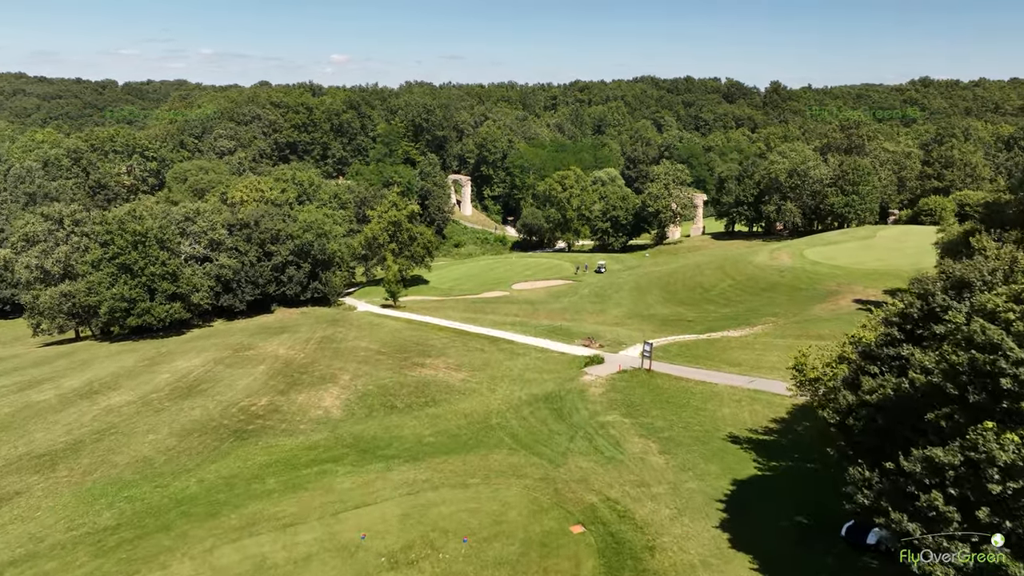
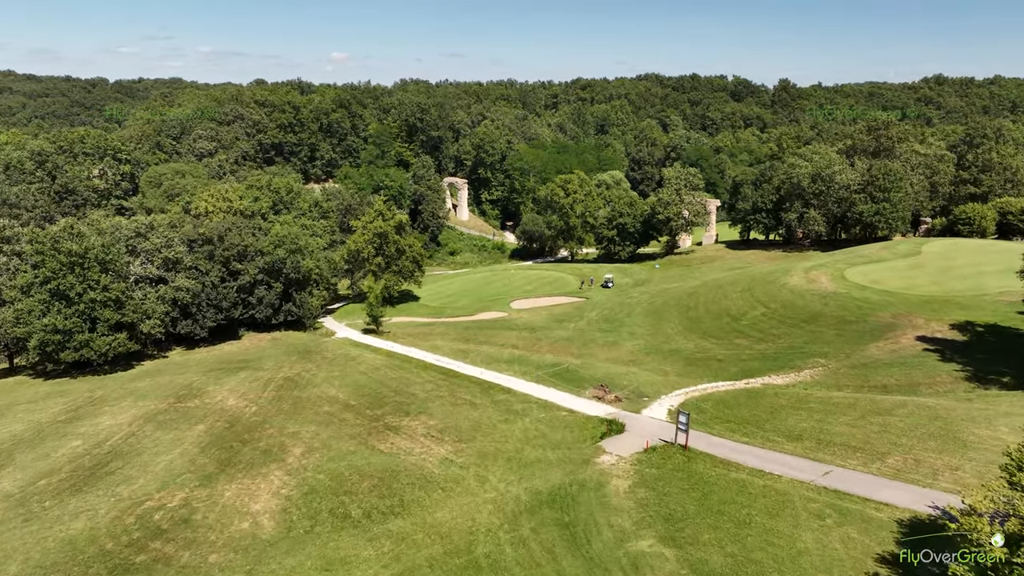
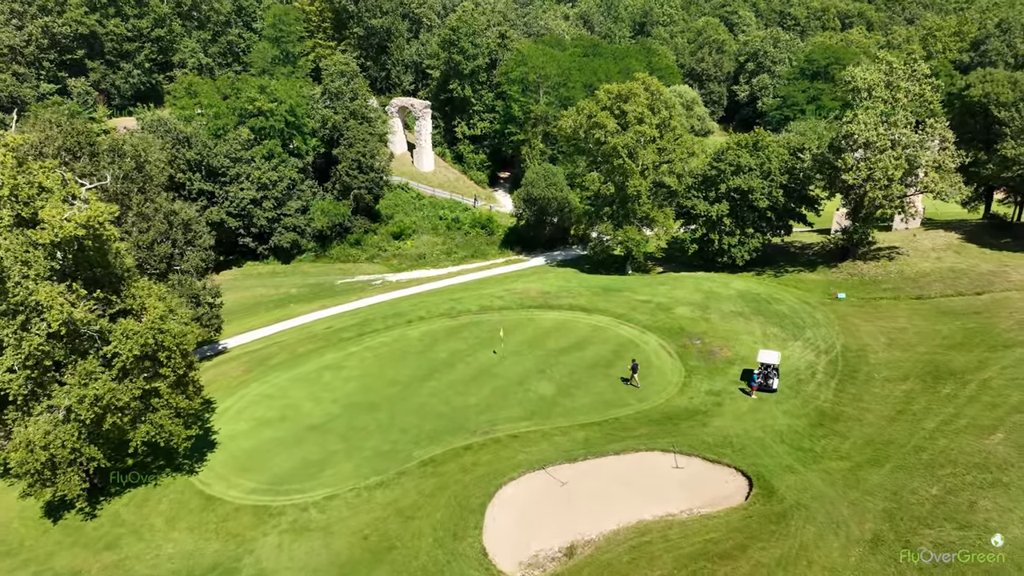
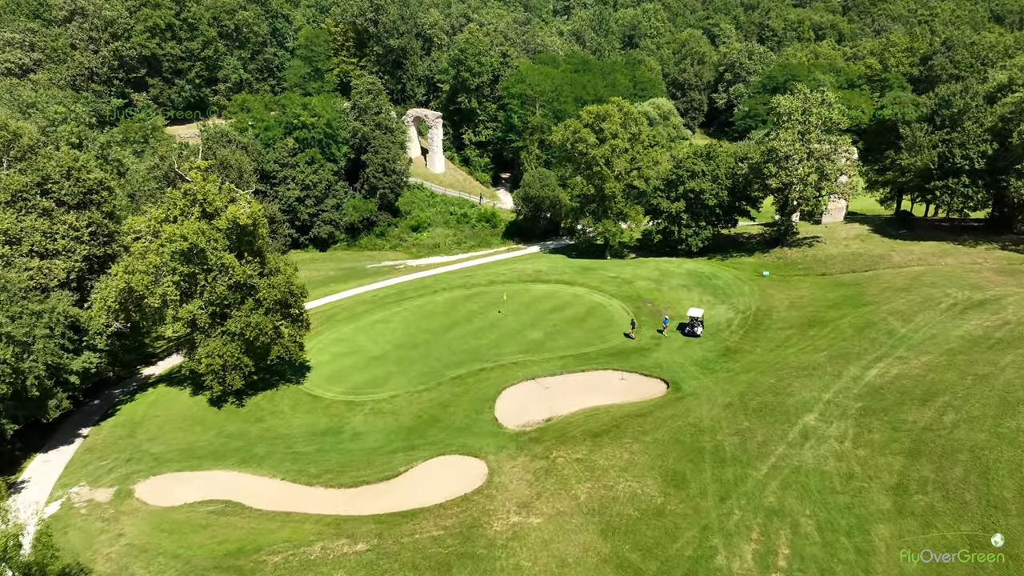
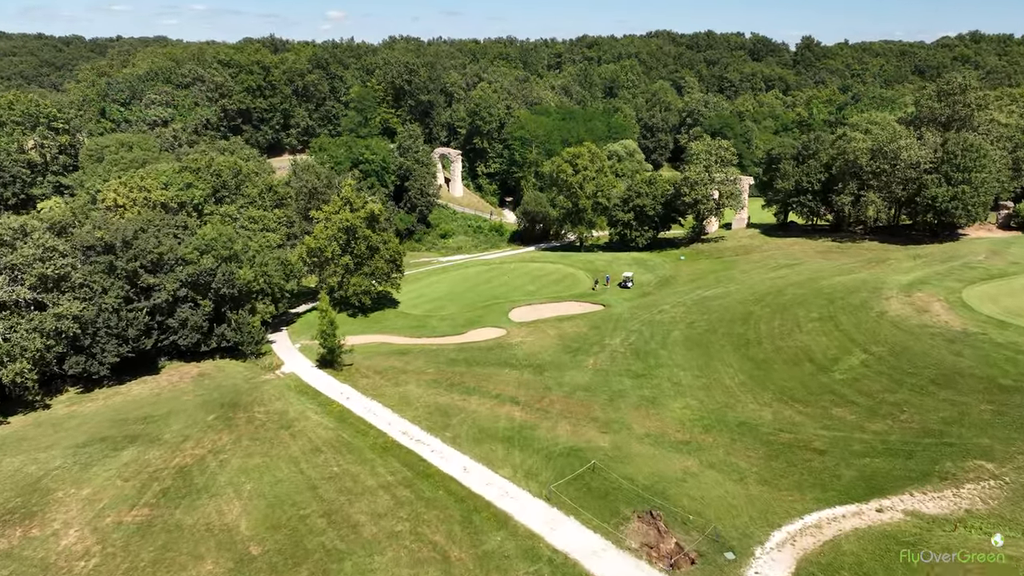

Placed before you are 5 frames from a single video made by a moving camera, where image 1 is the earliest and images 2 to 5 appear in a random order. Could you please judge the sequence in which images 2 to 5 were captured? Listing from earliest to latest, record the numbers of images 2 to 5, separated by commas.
2, 5, 4, 3
